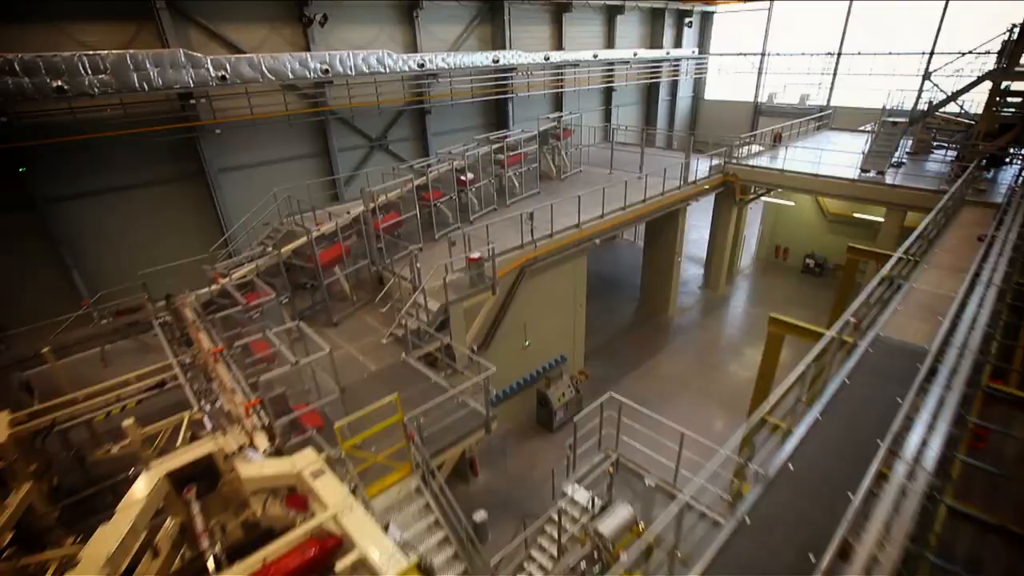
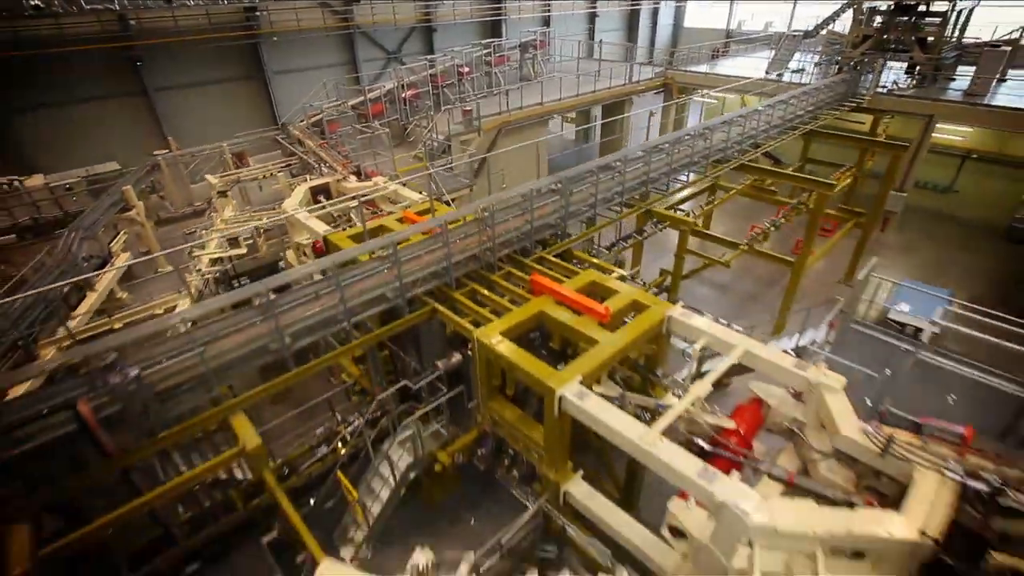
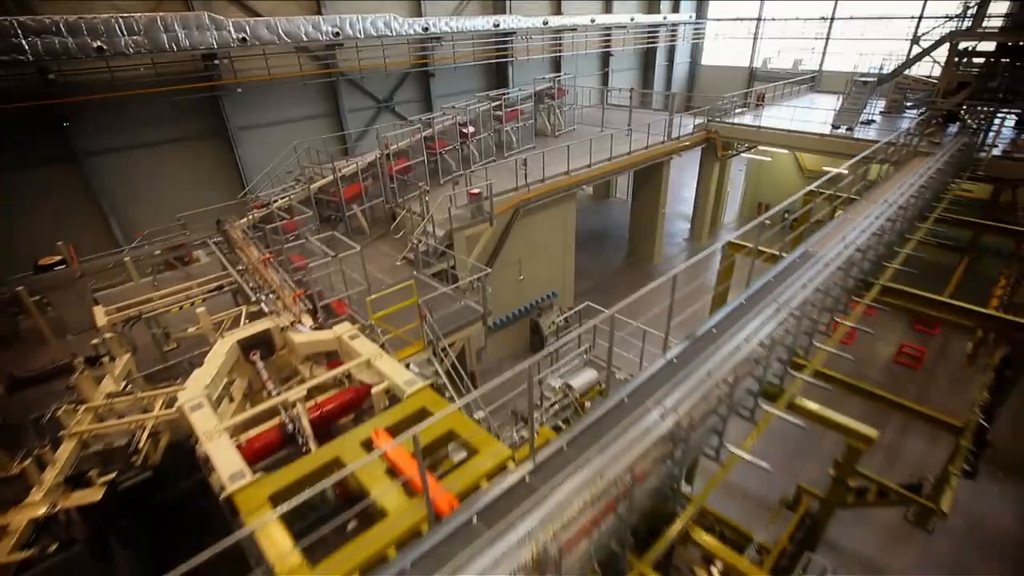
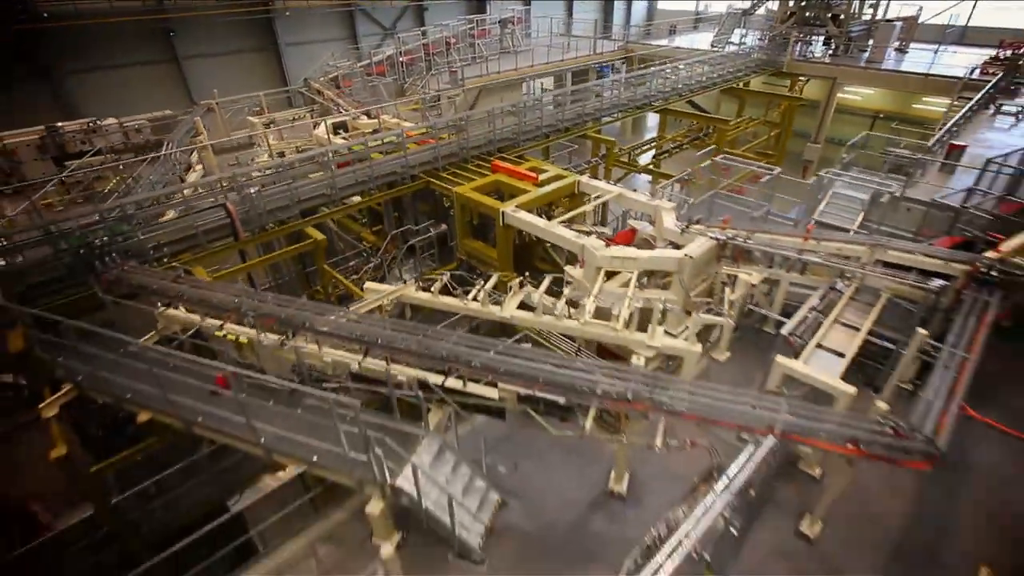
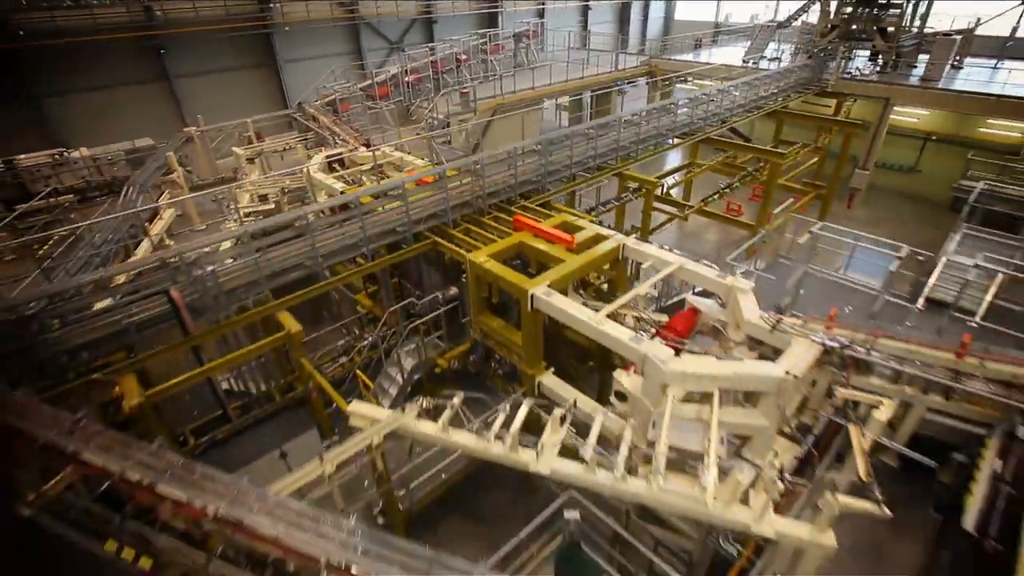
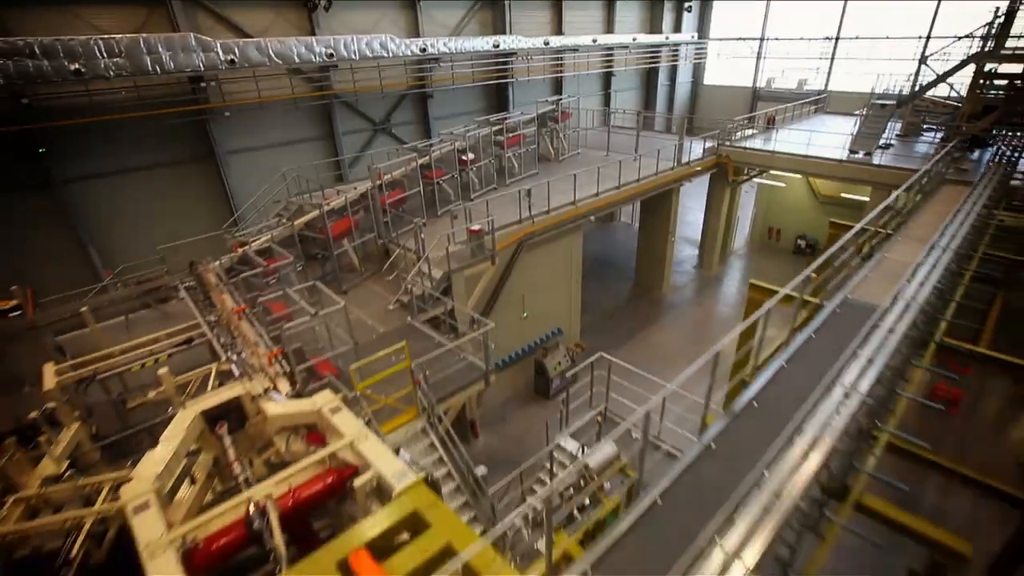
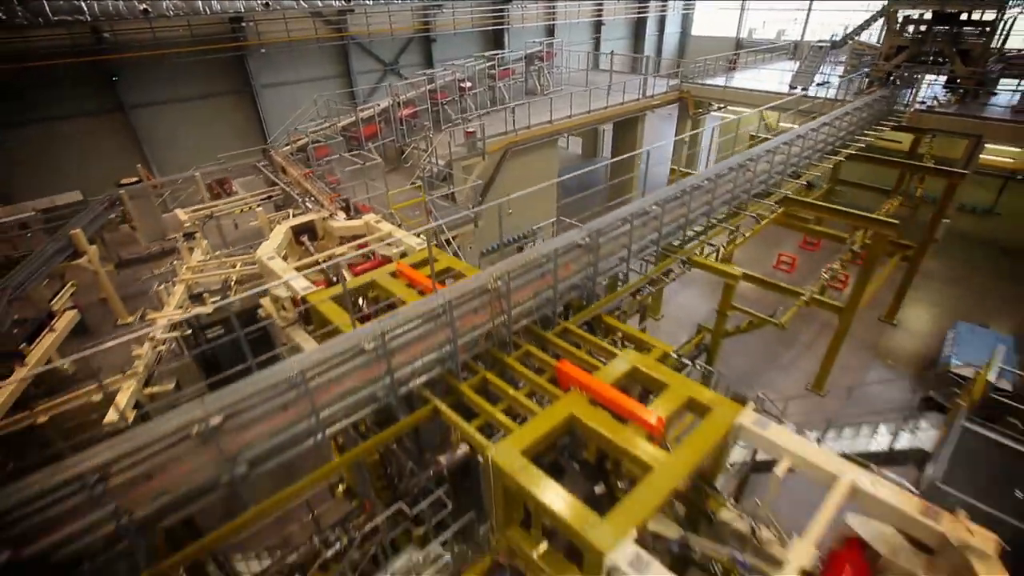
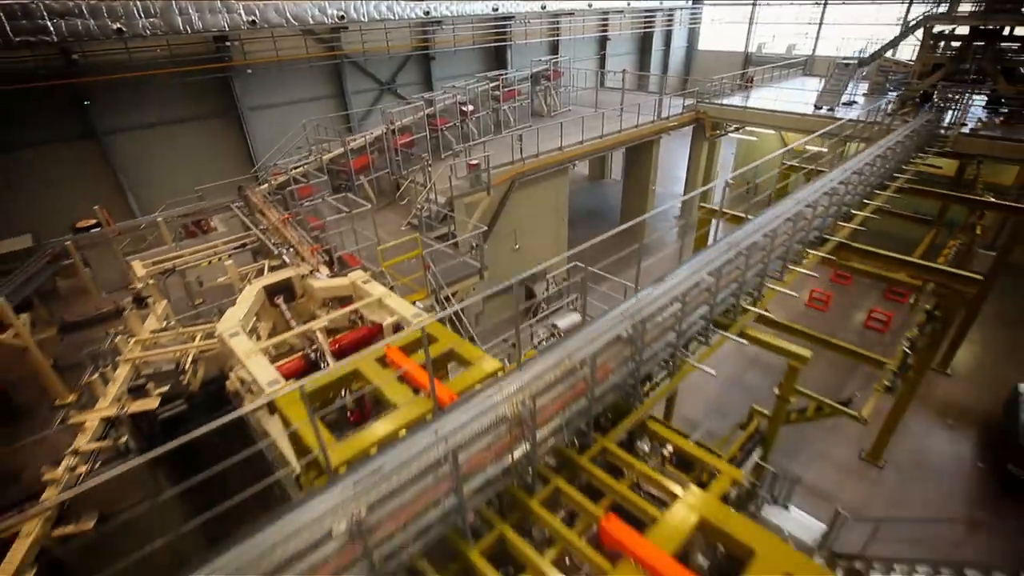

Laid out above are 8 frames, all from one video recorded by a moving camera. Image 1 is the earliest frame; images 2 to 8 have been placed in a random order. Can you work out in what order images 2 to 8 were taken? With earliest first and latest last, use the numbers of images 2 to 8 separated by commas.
6, 3, 8, 7, 2, 5, 4
